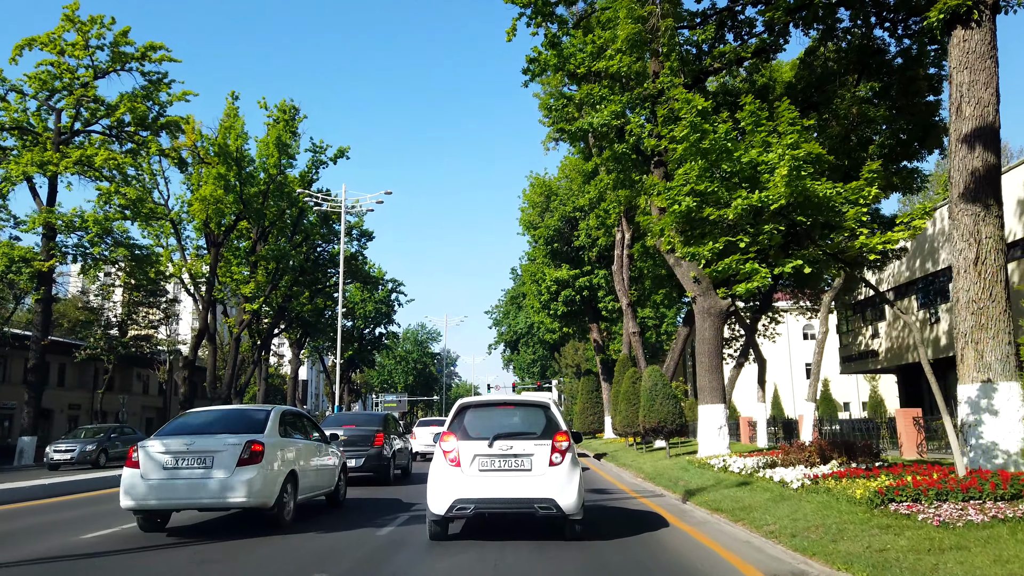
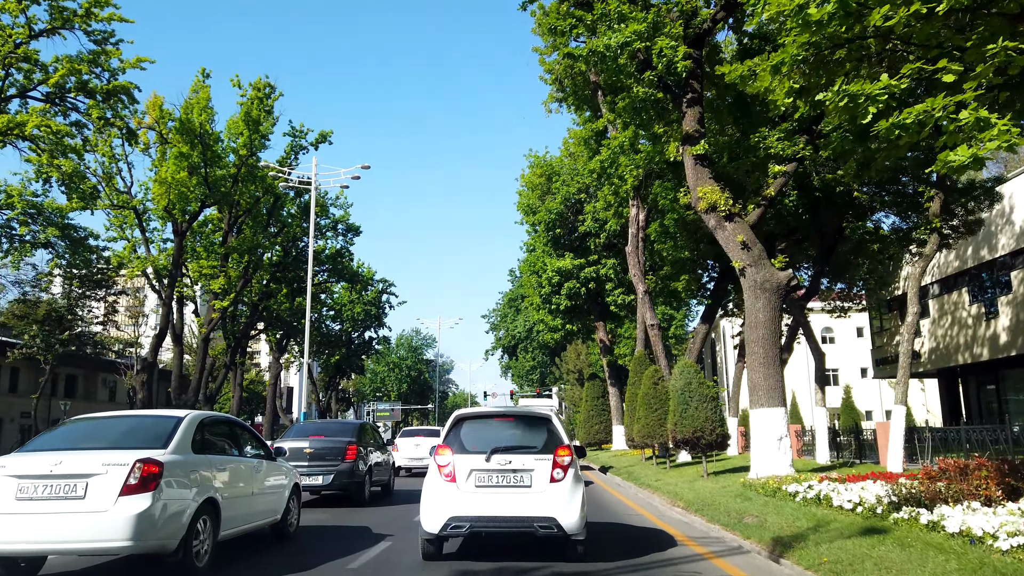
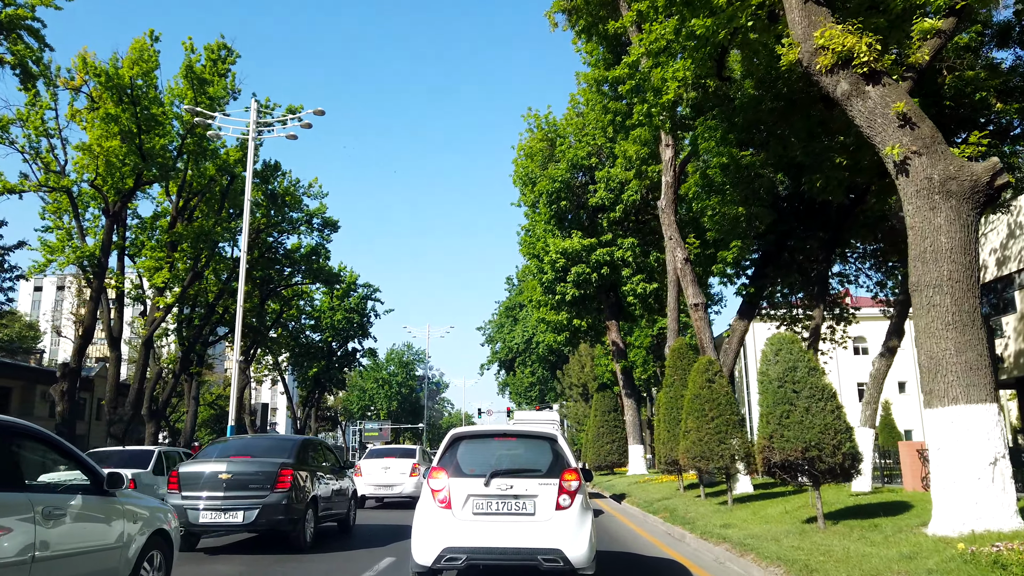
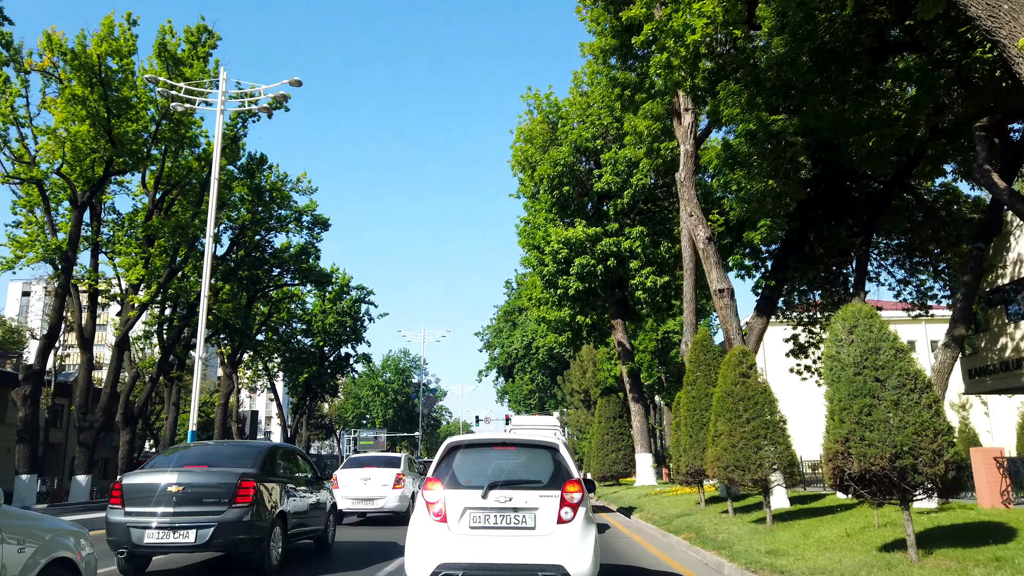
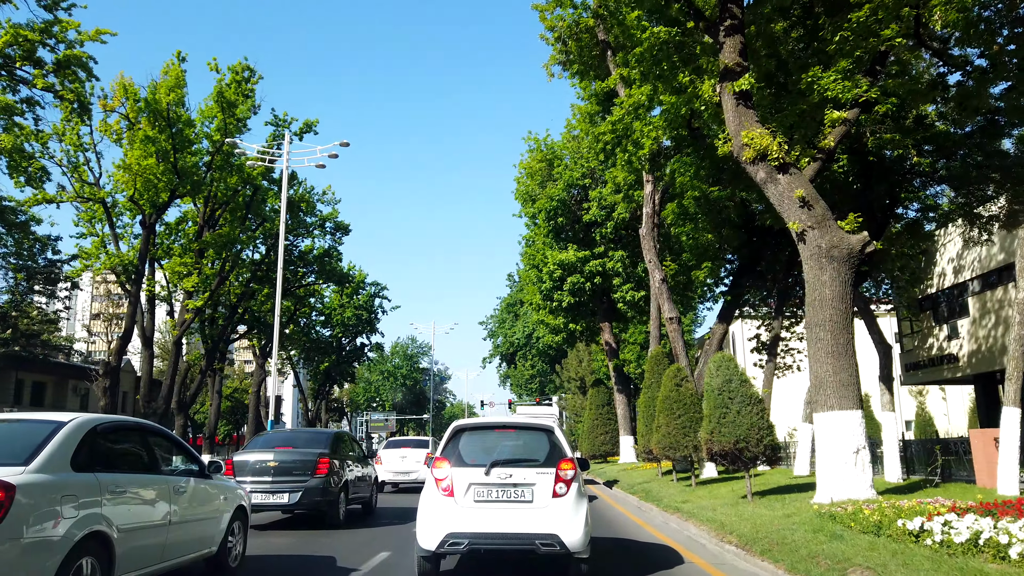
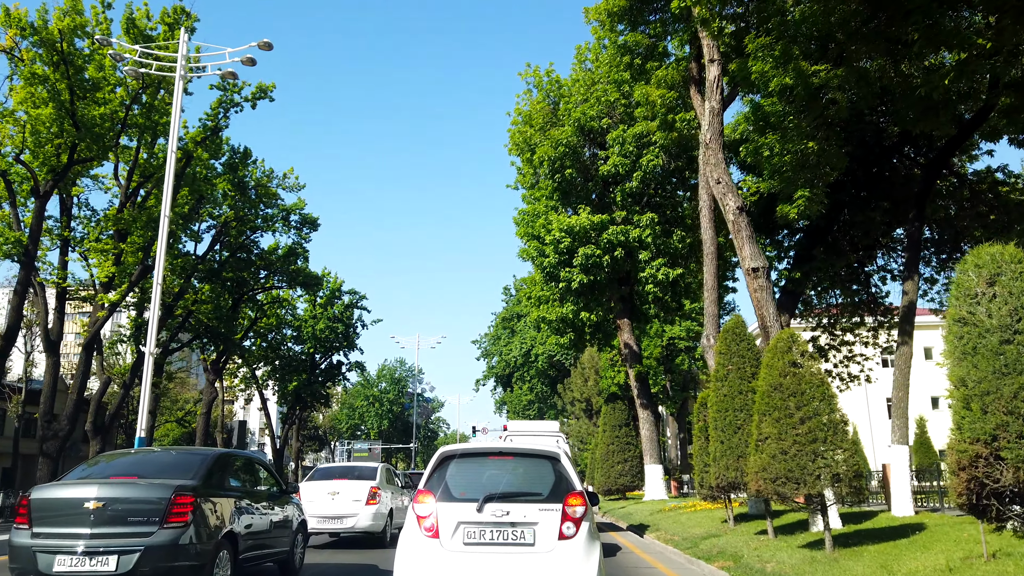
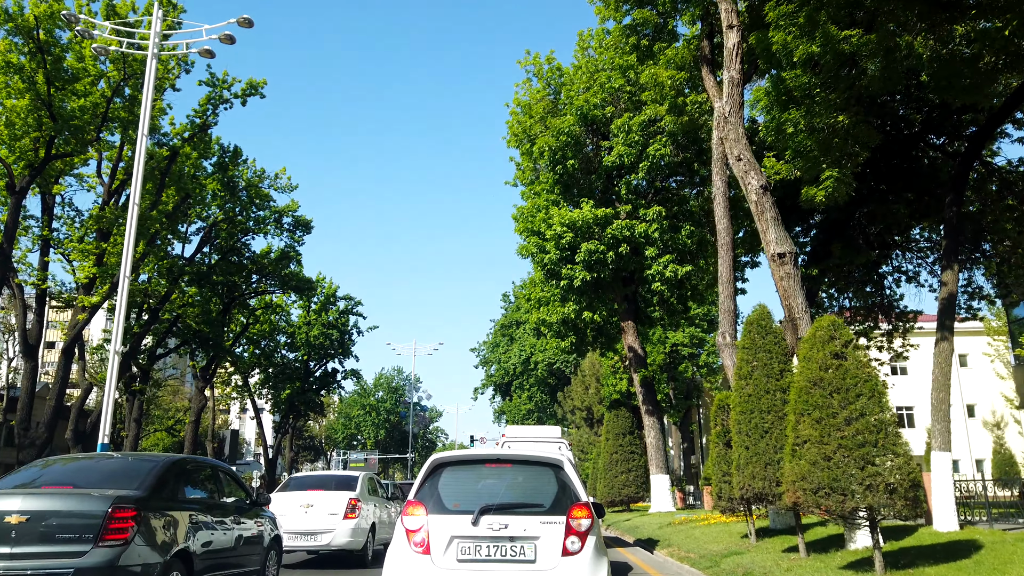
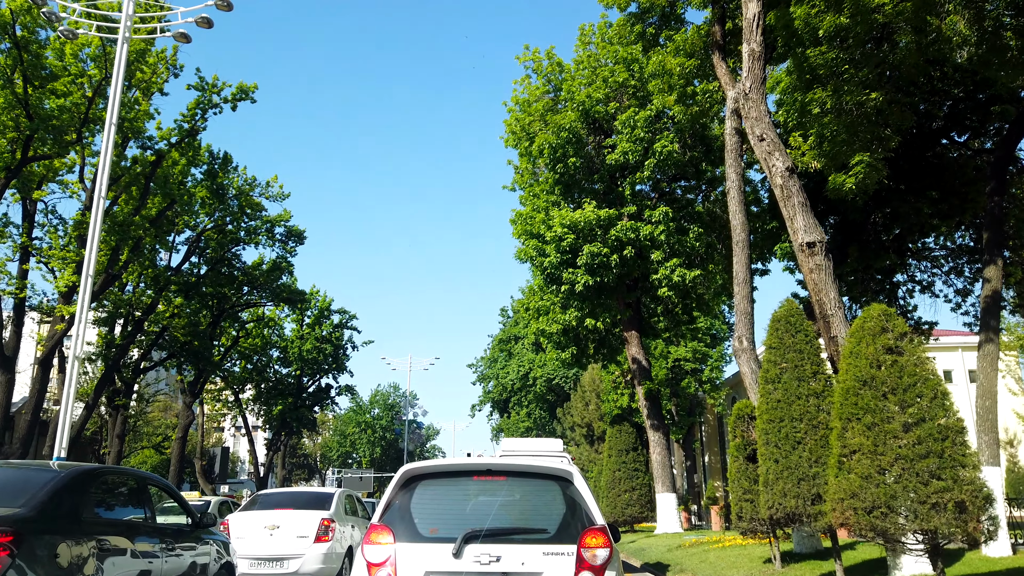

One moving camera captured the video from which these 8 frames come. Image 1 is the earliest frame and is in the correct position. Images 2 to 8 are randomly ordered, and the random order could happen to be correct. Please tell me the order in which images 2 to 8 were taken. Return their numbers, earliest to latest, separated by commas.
2, 5, 3, 4, 6, 7, 8
